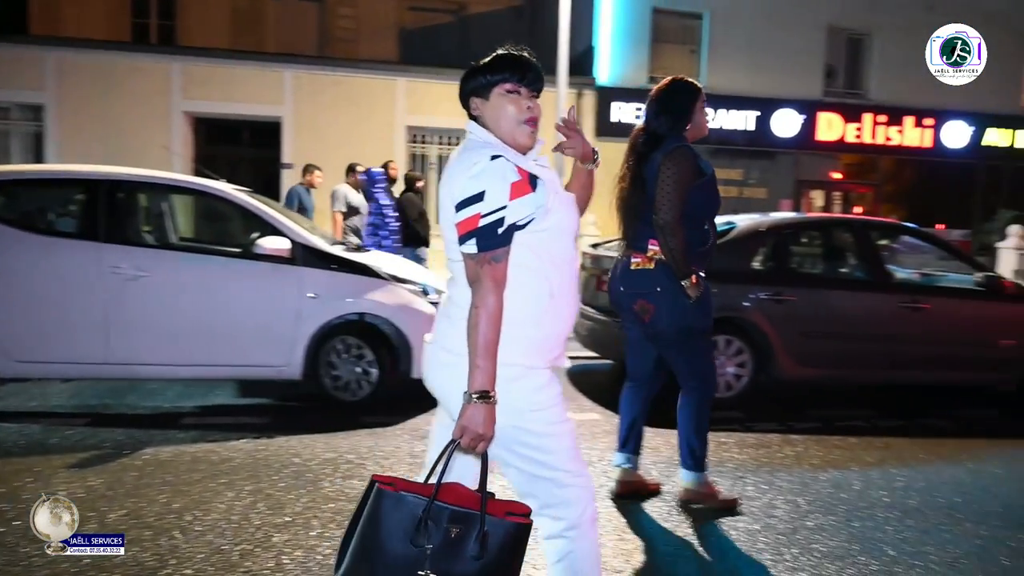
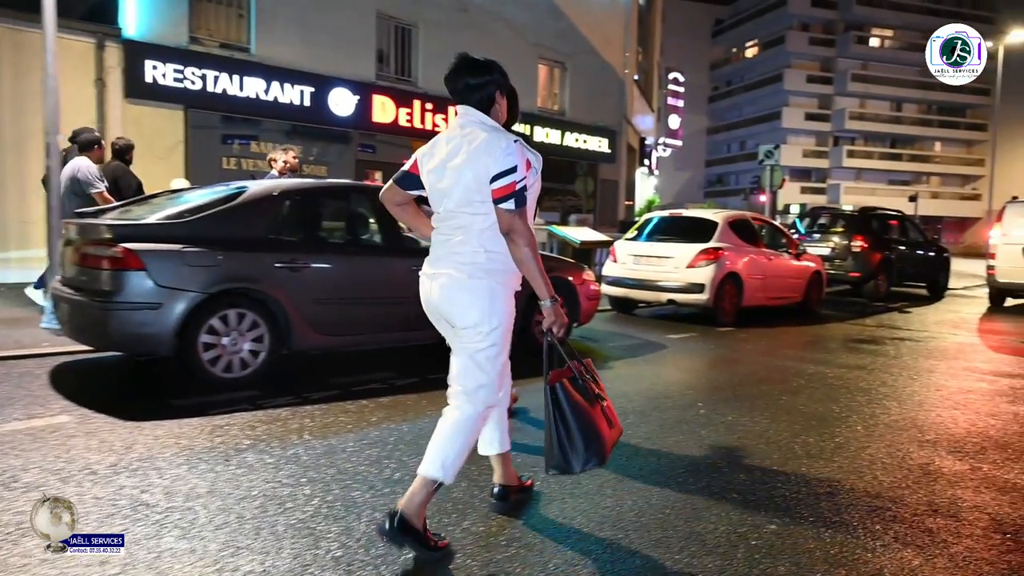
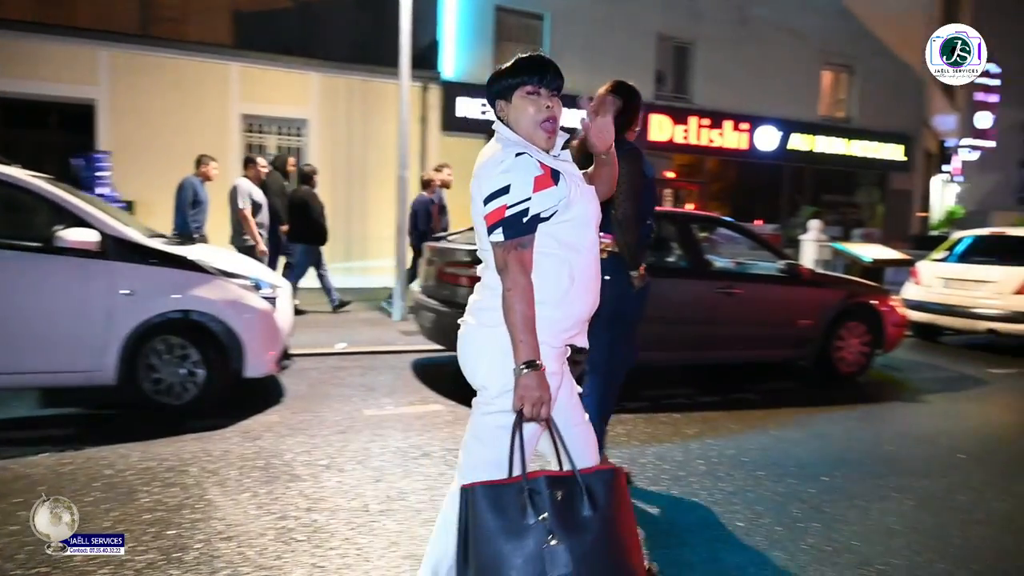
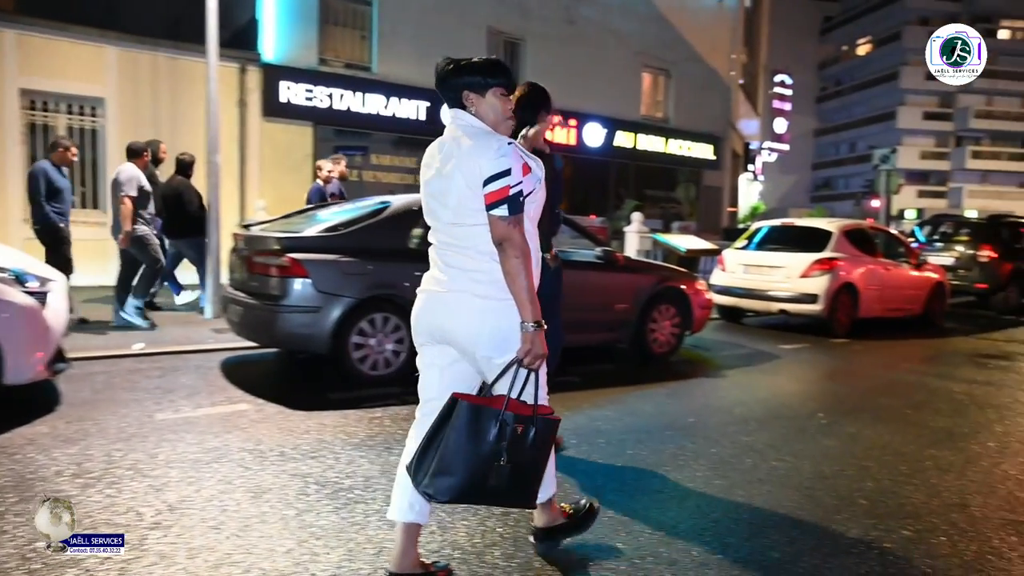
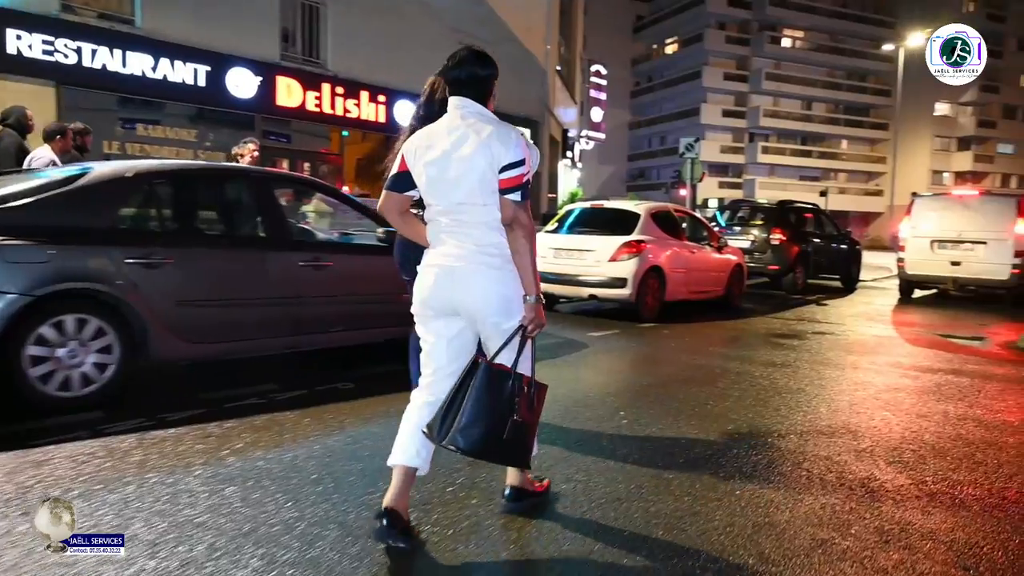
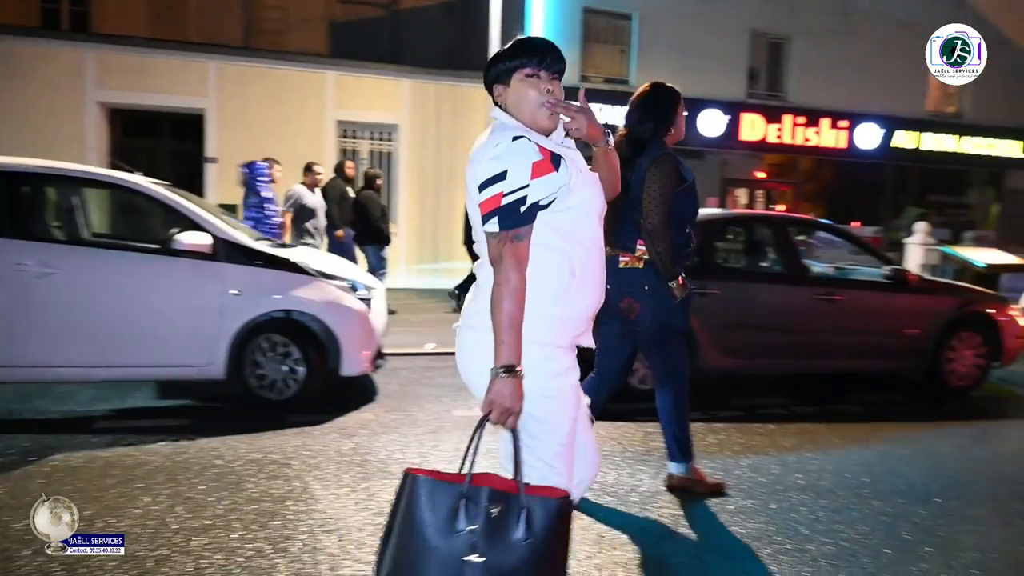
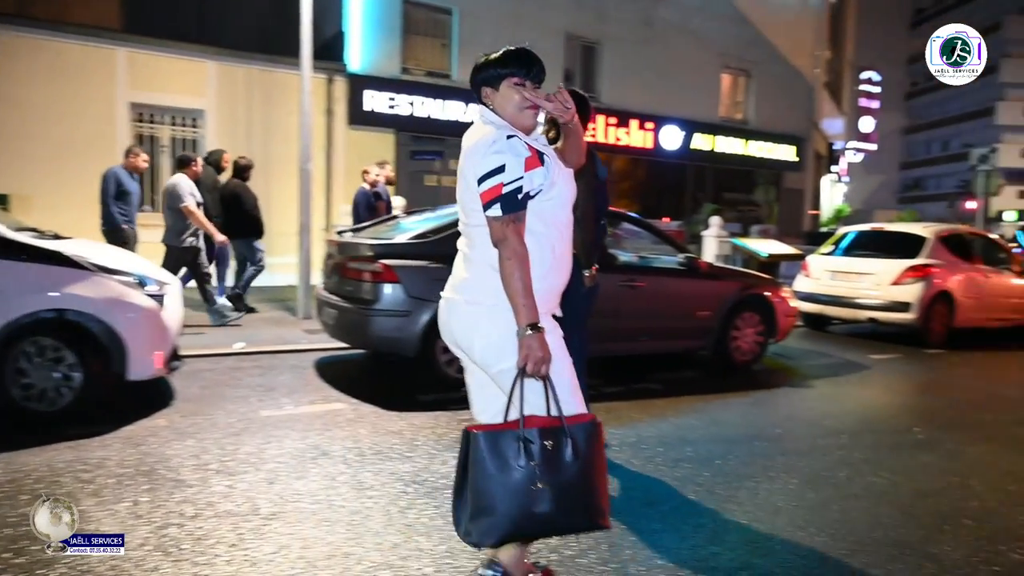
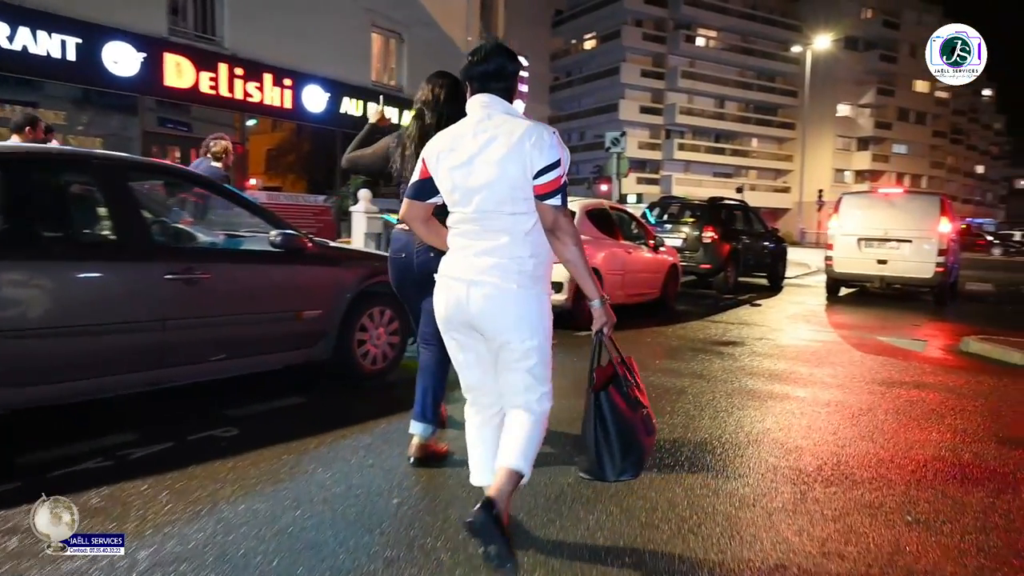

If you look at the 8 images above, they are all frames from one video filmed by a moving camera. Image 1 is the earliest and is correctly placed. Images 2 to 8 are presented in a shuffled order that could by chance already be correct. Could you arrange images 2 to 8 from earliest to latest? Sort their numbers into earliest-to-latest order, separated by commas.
6, 3, 7, 4, 2, 5, 8
